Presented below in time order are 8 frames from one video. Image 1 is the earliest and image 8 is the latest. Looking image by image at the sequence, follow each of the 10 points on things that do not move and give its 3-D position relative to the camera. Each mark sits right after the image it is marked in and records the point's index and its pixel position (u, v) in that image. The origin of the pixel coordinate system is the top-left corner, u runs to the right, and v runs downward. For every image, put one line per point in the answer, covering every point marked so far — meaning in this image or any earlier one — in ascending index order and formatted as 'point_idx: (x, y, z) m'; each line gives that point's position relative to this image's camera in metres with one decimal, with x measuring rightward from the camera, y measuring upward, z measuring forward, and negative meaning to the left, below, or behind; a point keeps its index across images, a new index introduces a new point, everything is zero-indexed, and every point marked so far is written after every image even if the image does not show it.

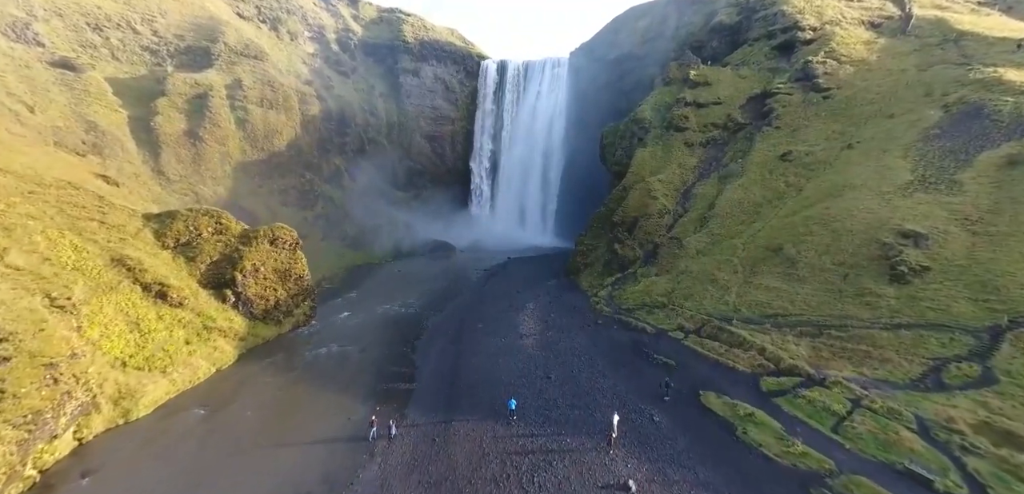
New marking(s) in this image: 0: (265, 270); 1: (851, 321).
0: (-11.1, -1.1, +19.1) m
1: (+12.2, -2.7, +15.3) m
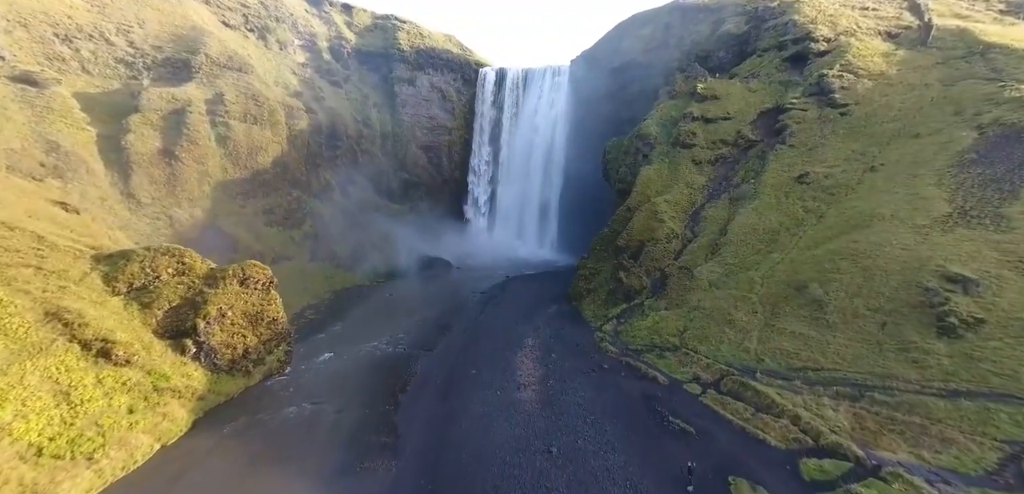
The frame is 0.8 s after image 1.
0: (-11.2, -2.7, +17.1) m
1: (+12.1, -4.3, +13.3) m
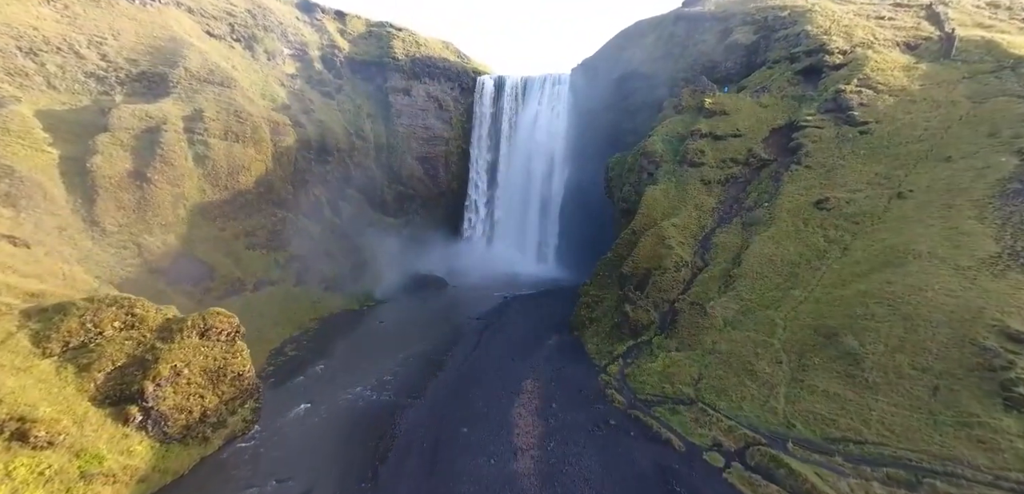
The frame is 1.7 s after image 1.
0: (-11.4, -4.4, +15.0) m
1: (+11.9, -5.9, +11.3) m
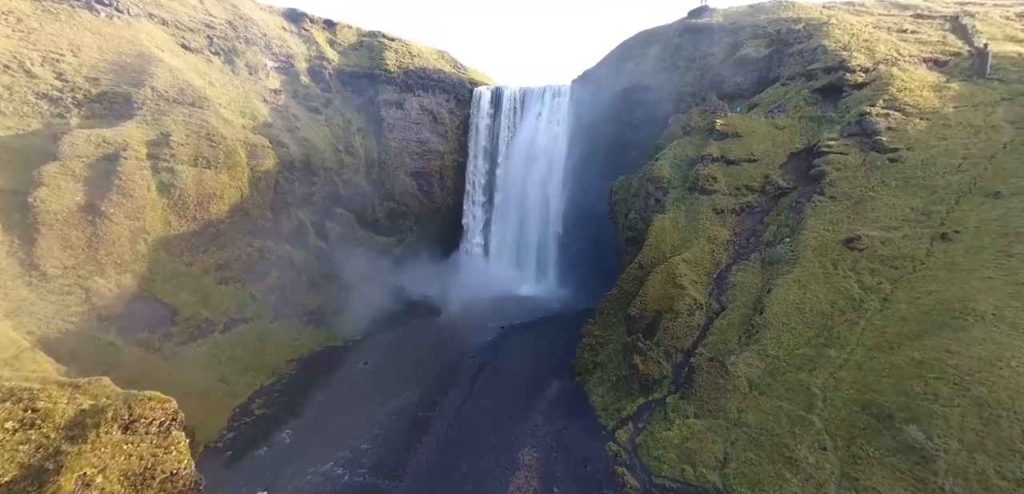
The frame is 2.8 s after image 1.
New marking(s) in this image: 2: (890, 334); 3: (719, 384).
0: (-11.6, -6.6, +12.2) m
1: (+11.7, -8.1, +8.6) m
2: (+15.0, -3.5, +17.0) m
3: (+9.4, -6.2, +19.2) m
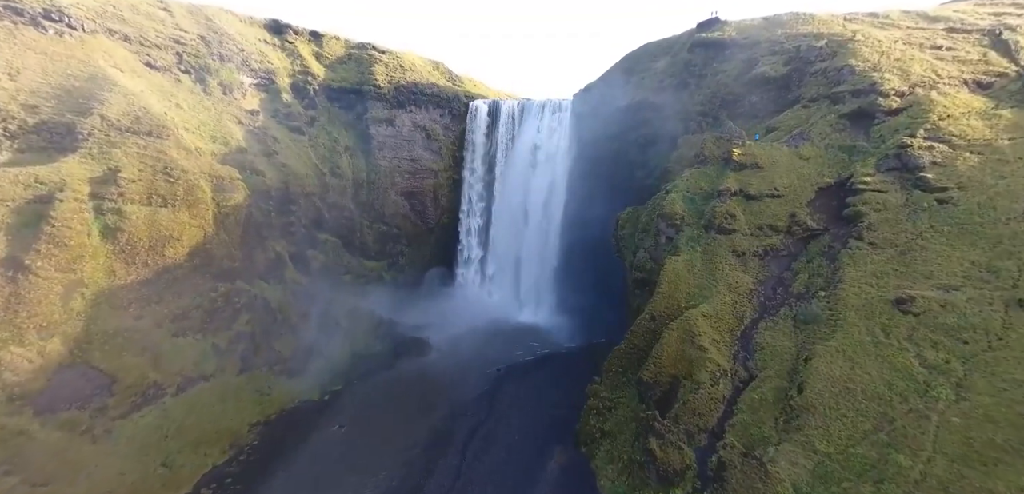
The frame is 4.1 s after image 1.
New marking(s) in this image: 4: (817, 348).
0: (-11.8, -9.3, +8.7) m
1: (+11.5, -10.7, +5.1) m
2: (+14.8, -6.3, +13.6) m
3: (+9.1, -9.0, +15.8) m
4: (+14.0, -4.7, +19.6) m
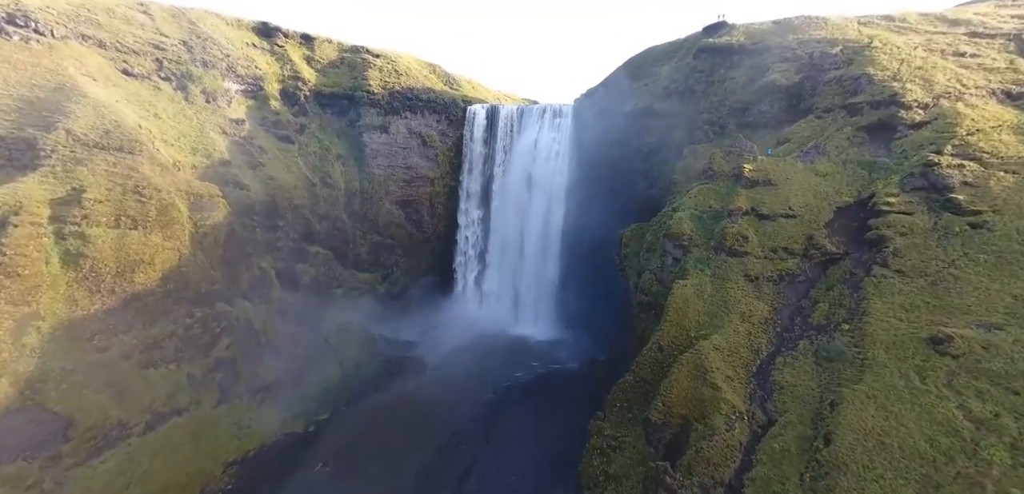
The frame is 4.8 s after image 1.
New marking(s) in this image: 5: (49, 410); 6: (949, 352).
0: (-12.0, -10.6, +6.8) m
1: (+11.3, -12.0, +3.3) m
2: (+14.6, -7.6, +11.7) m
3: (+8.9, -10.3, +13.9) m
4: (+13.8, -6.1, +17.7) m
5: (-20.9, -7.6, +19.3) m
6: (+17.5, -4.2, +17.0) m
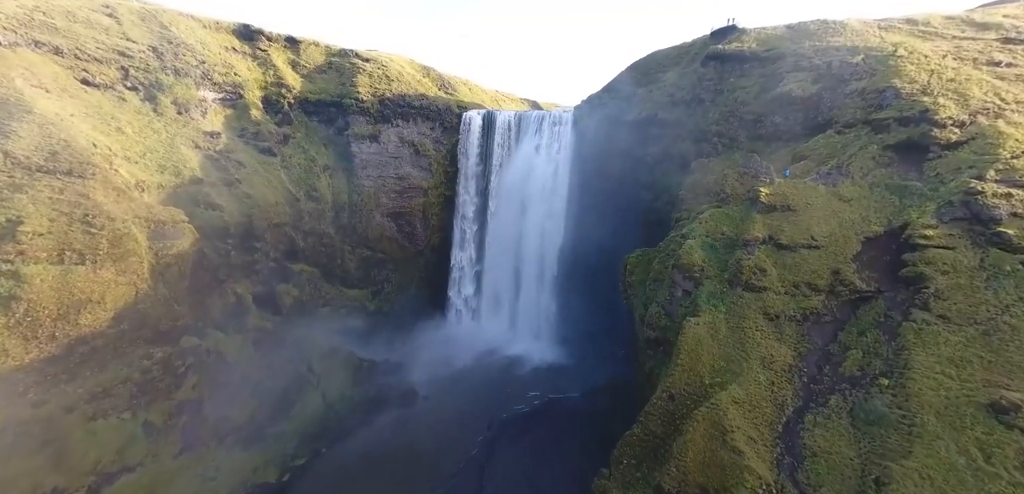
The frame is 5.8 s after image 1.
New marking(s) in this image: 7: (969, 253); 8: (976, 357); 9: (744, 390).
0: (-12.2, -12.5, +4.2) m
1: (+11.1, -13.9, +0.7) m
2: (+14.3, -9.5, +9.2) m
3: (+8.6, -12.2, +11.4) m
4: (+13.5, -8.0, +15.2) m
5: (-21.2, -9.4, +16.6) m
6: (+17.2, -6.1, +14.5) m
7: (+21.2, -0.3, +19.6) m
8: (+18.3, -4.4, +16.8) m
9: (+10.7, -6.7, +19.6) m
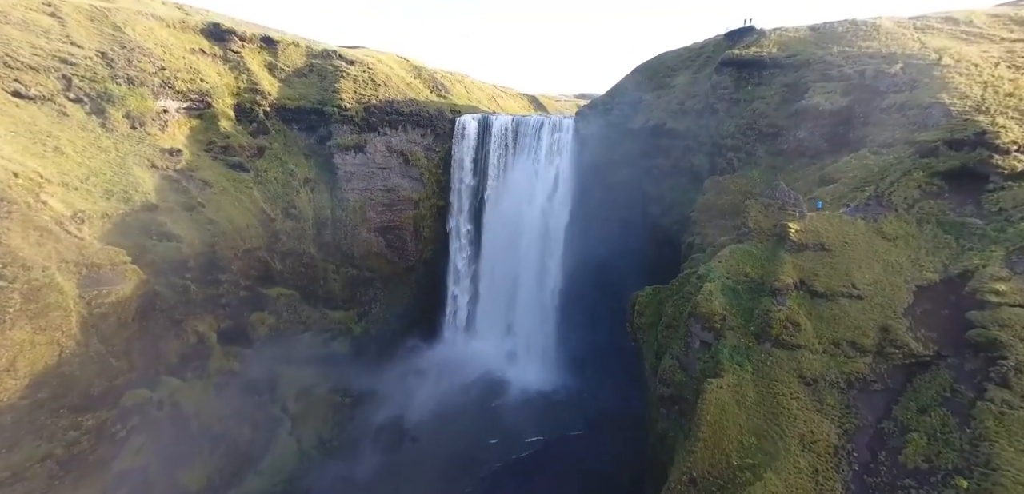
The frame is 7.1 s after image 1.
0: (-12.5, -15.1, +0.8) m
1: (+10.8, -16.5, -2.6) m
2: (+14.0, -12.0, +5.8) m
3: (+8.3, -14.7, +8.0) m
4: (+13.2, -10.4, +11.8) m
5: (-21.5, -11.9, +13.1) m
6: (+16.8, -8.5, +11.1) m
7: (+20.8, -2.6, +16.1) m
8: (+18.0, -6.8, +13.4) m
9: (+10.3, -9.1, +16.2) m
